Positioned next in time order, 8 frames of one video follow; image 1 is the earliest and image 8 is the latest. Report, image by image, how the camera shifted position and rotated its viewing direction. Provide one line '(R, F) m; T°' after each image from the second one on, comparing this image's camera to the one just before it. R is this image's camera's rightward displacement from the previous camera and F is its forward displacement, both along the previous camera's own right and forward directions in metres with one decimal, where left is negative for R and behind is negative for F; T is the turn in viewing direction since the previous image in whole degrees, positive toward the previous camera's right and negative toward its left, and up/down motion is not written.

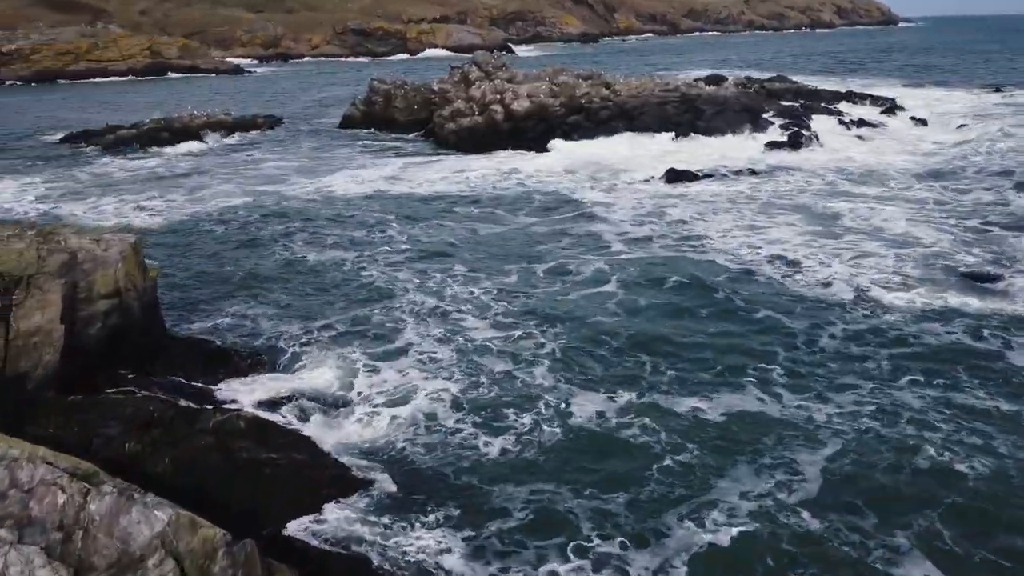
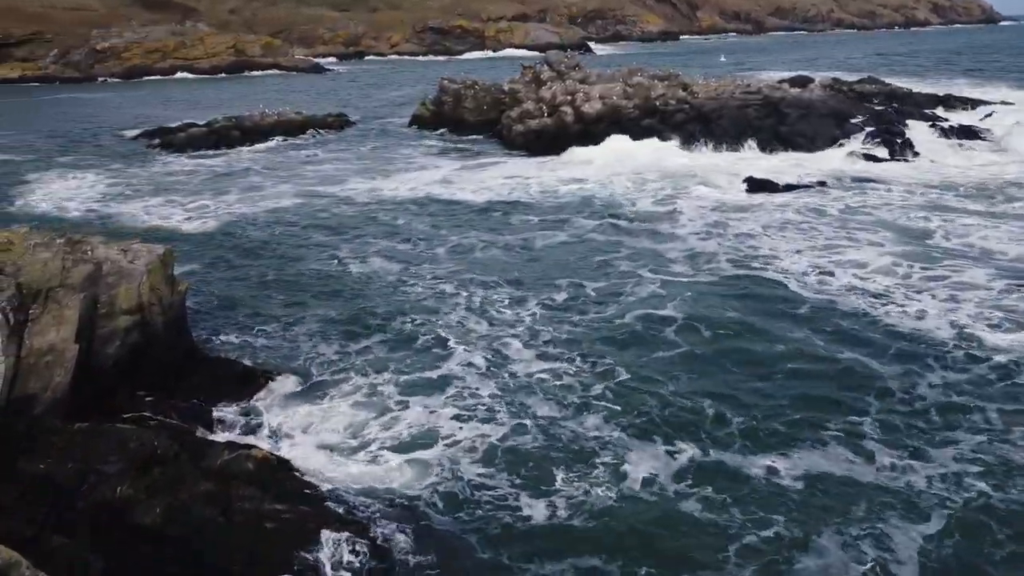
(+0.4, +1.6) m; -5°
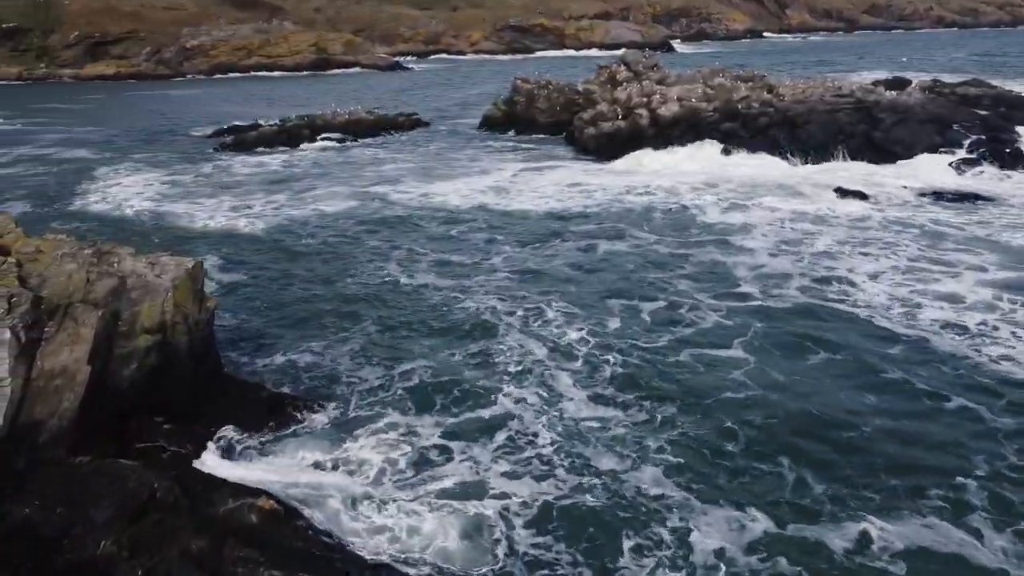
(+0.4, +1.6) m; -5°
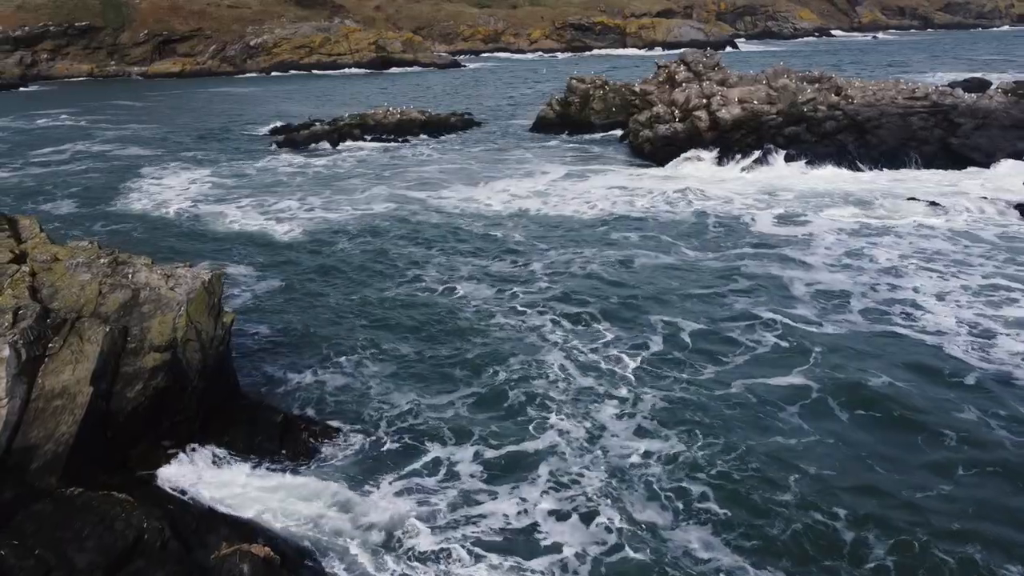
(+0.3, +1.2) m; -4°
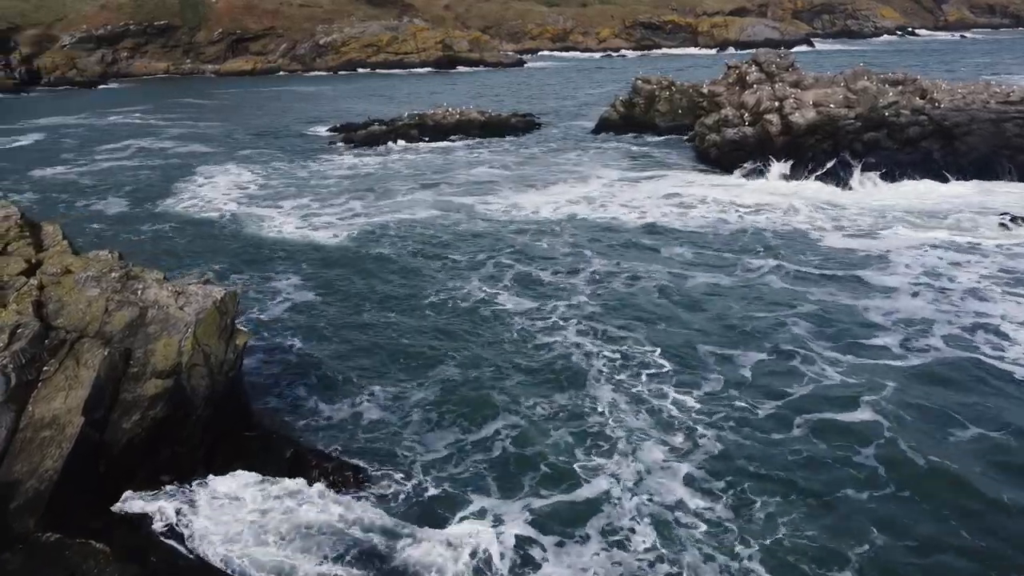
(+0.4, +1.4) m; -5°
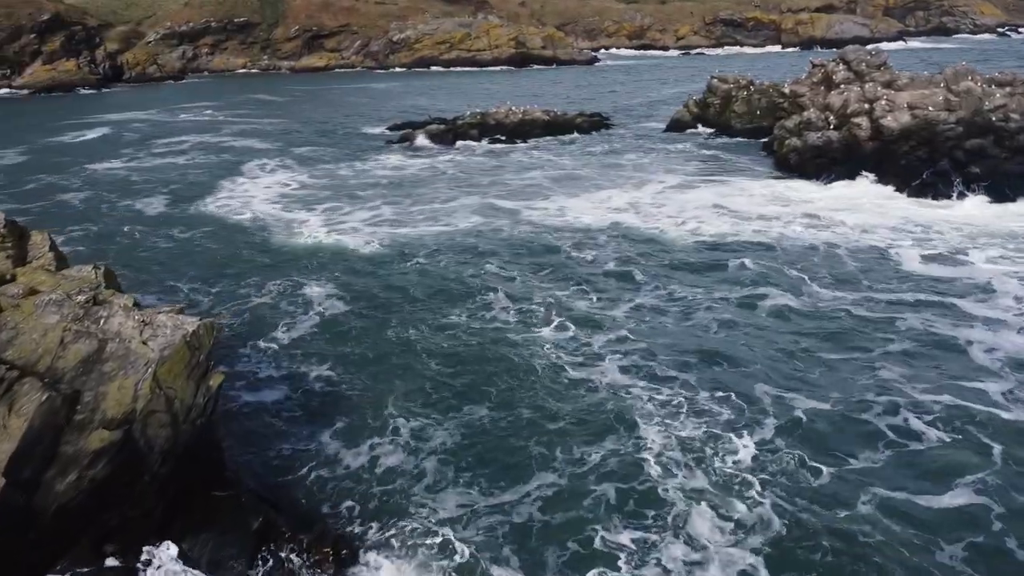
(+0.6, +2.3) m; -5°
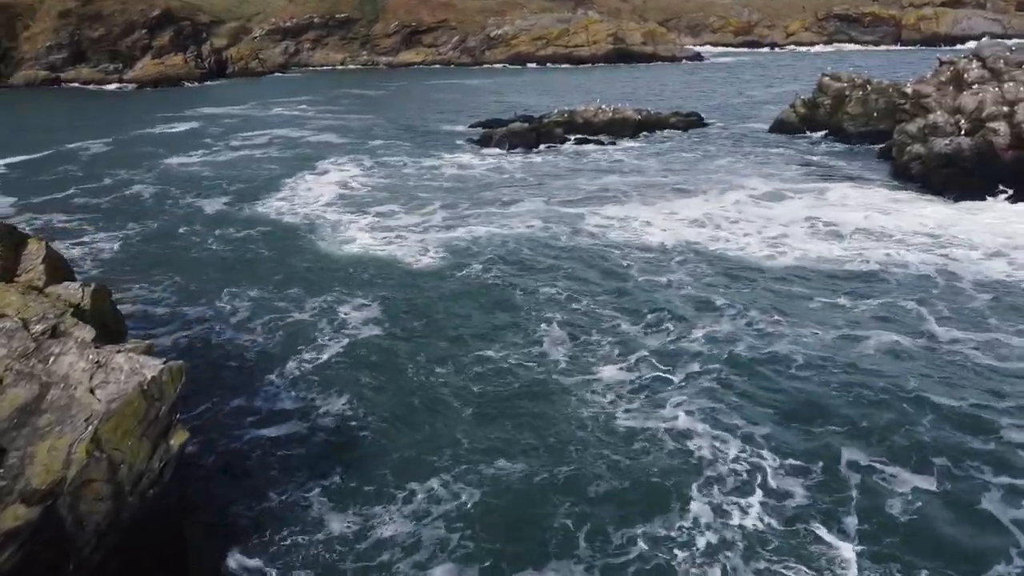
(+0.6, +2.5) m; -7°
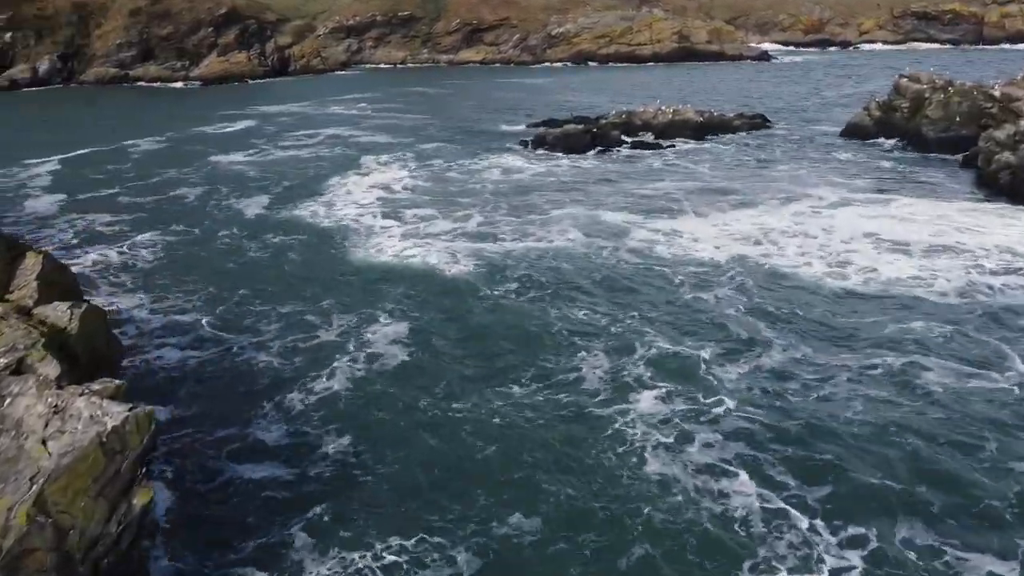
(+0.4, +1.4) m; -4°
